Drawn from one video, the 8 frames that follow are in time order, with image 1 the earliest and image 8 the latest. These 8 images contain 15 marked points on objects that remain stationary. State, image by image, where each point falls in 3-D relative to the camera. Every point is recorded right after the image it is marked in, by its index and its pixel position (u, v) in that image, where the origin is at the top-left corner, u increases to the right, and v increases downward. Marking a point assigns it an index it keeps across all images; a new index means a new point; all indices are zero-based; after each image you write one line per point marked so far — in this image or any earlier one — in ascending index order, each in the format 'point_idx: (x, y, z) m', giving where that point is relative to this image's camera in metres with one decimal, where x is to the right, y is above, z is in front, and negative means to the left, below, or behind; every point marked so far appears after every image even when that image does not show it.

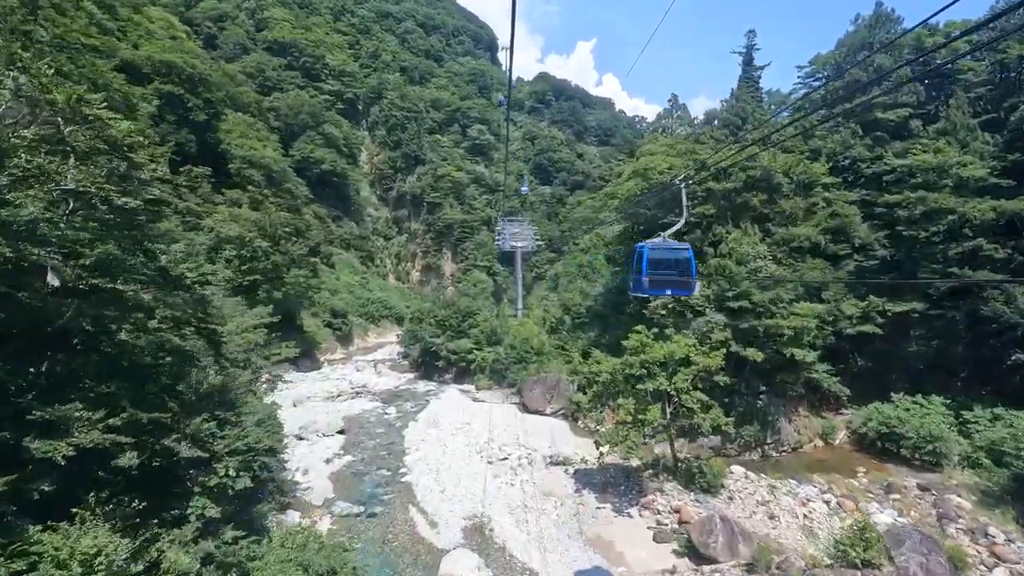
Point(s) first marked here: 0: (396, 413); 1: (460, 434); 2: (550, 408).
0: (-4.3, -4.6, +19.8) m
1: (-1.6, -4.6, +16.8) m
2: (+1.4, -4.3, +19.3) m
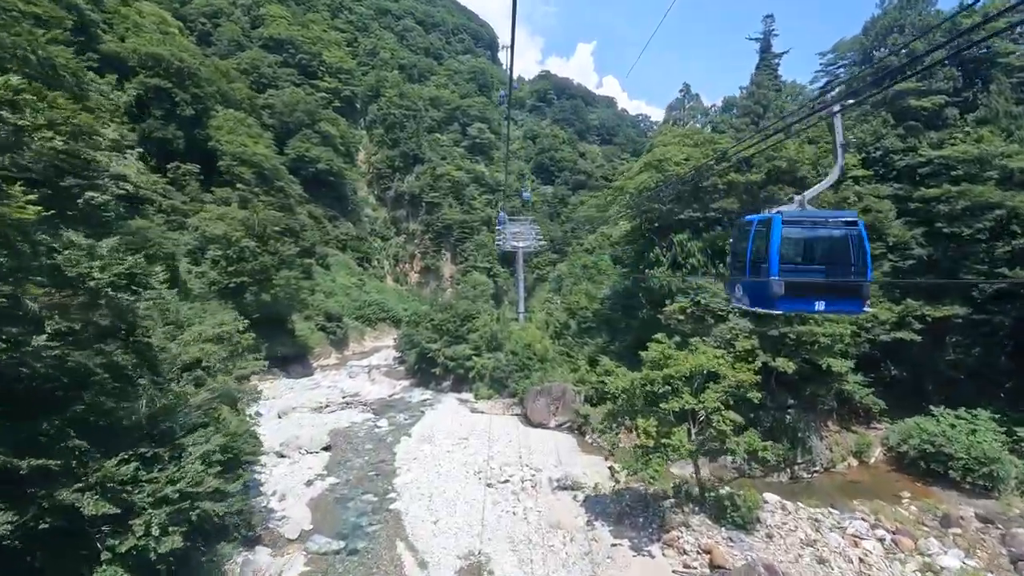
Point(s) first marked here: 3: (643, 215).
0: (-4.3, -4.7, +18.3) m
1: (-1.6, -4.7, +15.3) m
2: (+1.4, -4.4, +17.8) m
3: (+4.1, +2.3, +16.8) m
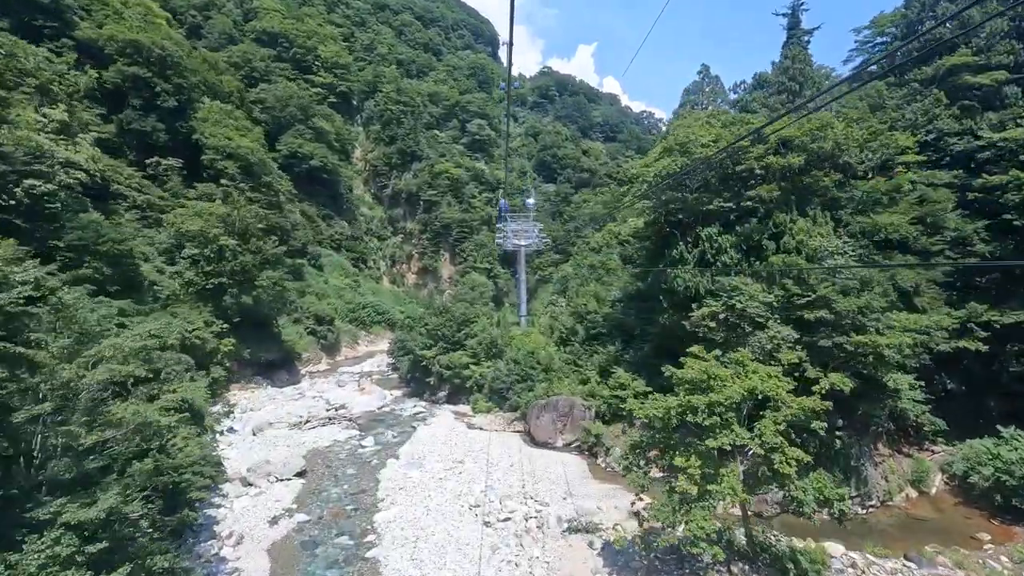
0: (-4.2, -4.8, +16.3) m
1: (-1.5, -4.7, +13.3) m
2: (+1.4, -4.4, +15.7) m
3: (+4.1, +2.2, +14.7) m
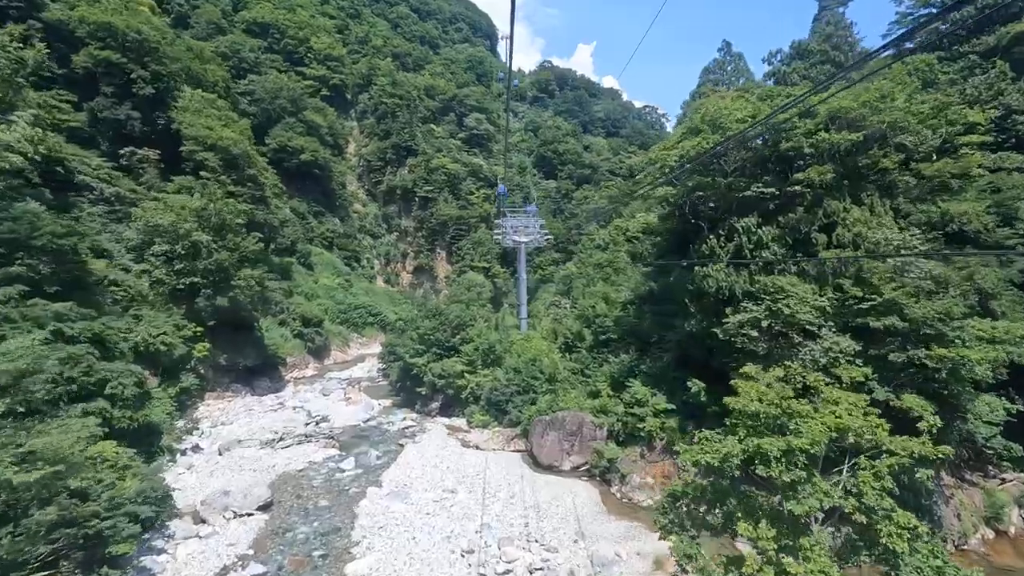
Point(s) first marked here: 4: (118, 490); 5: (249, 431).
0: (-4.2, -4.8, +14.2) m
1: (-1.5, -4.7, +11.2) m
2: (+1.5, -4.5, +13.7) m
3: (+4.1, +2.2, +12.7) m
4: (-6.5, -3.3, +8.8) m
5: (-8.5, -4.6, +17.4) m
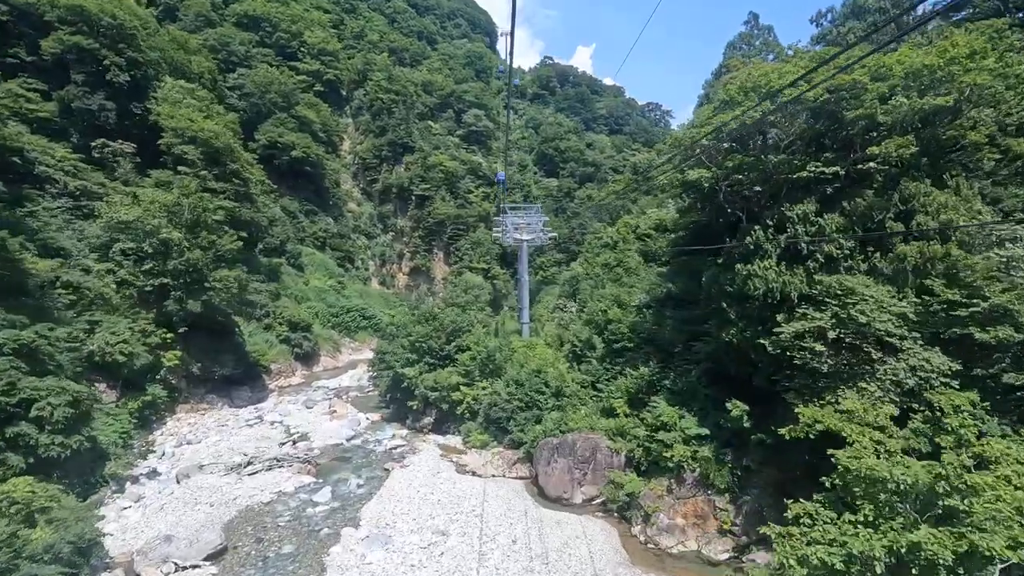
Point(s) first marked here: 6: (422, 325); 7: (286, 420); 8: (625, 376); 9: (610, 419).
0: (-4.2, -4.8, +12.2) m
1: (-1.5, -4.8, +9.2) m
2: (+1.5, -4.5, +11.6) m
3: (+4.2, +2.2, +10.7) m
4: (-6.4, -3.3, +6.8) m
5: (-8.4, -4.7, +15.4) m
6: (-3.2, -1.3, +19.2) m
7: (-8.2, -4.8, +19.5) m
8: (+2.9, -2.3, +14.0) m
9: (+2.3, -3.2, +13.0) m
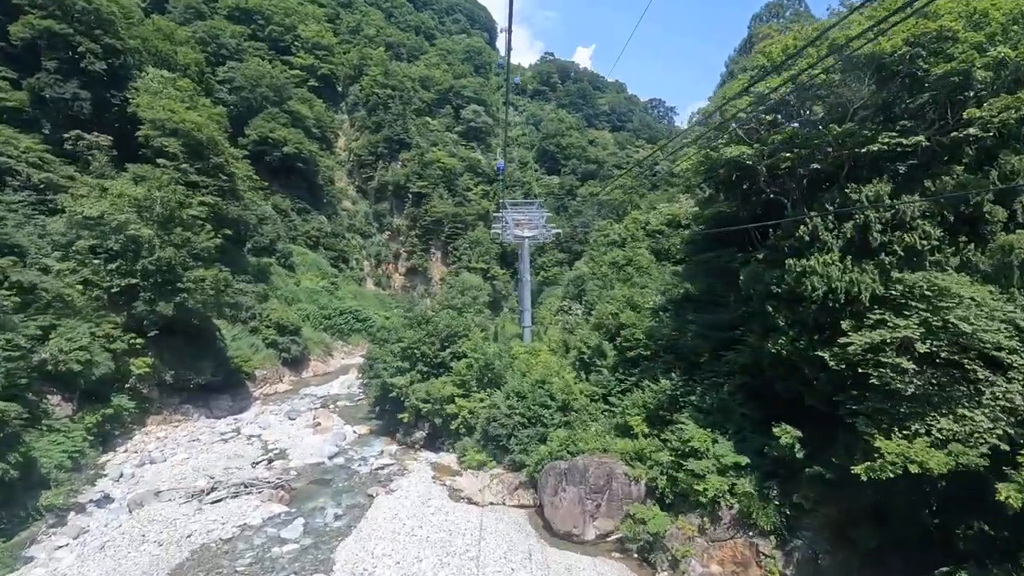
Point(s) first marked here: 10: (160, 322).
0: (-4.1, -4.8, +10.5) m
1: (-1.4, -4.8, +7.5) m
2: (+1.5, -4.5, +9.9) m
3: (+4.2, +2.2, +9.0) m
4: (-6.4, -3.3, +5.1) m
5: (-8.4, -4.7, +13.7) m
6: (-3.2, -1.3, +17.5) m
7: (-8.2, -4.8, +17.8) m
8: (+2.9, -2.3, +12.3) m
9: (+2.4, -3.2, +11.3) m
10: (-12.9, -1.3, +19.7) m
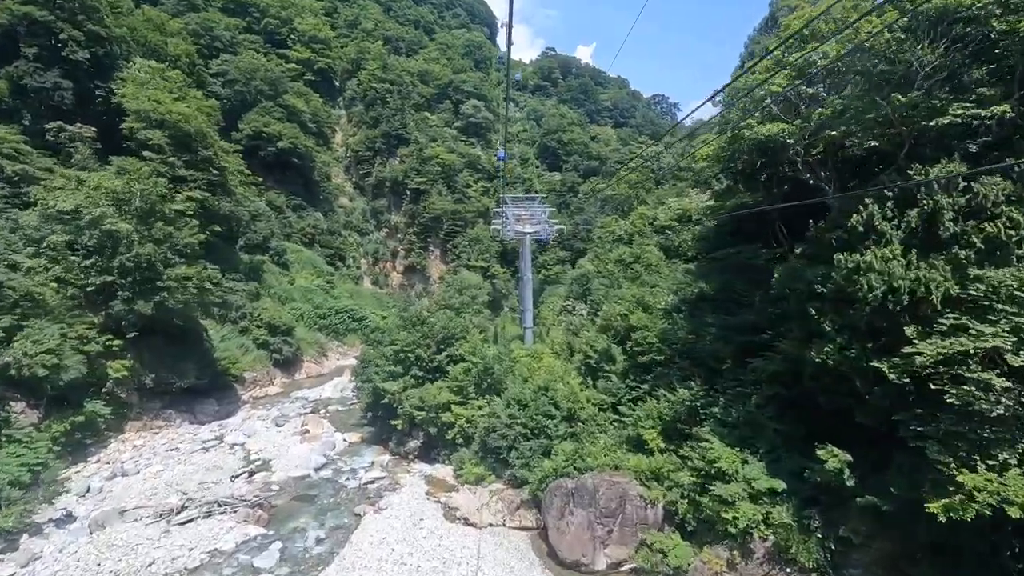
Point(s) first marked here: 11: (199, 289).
0: (-4.1, -4.8, +9.4) m
1: (-1.4, -4.8, +6.4) m
2: (+1.5, -4.5, +8.8) m
3: (+4.2, +2.2, +7.9) m
4: (-6.4, -3.3, +4.0) m
5: (-8.4, -4.7, +12.6) m
6: (-3.2, -1.3, +16.4) m
7: (-8.1, -4.8, +16.7) m
8: (+2.9, -2.3, +11.1) m
9: (+2.4, -3.2, +10.2) m
10: (-12.8, -1.2, +18.6) m
11: (-11.6, 0.0, +19.8) m
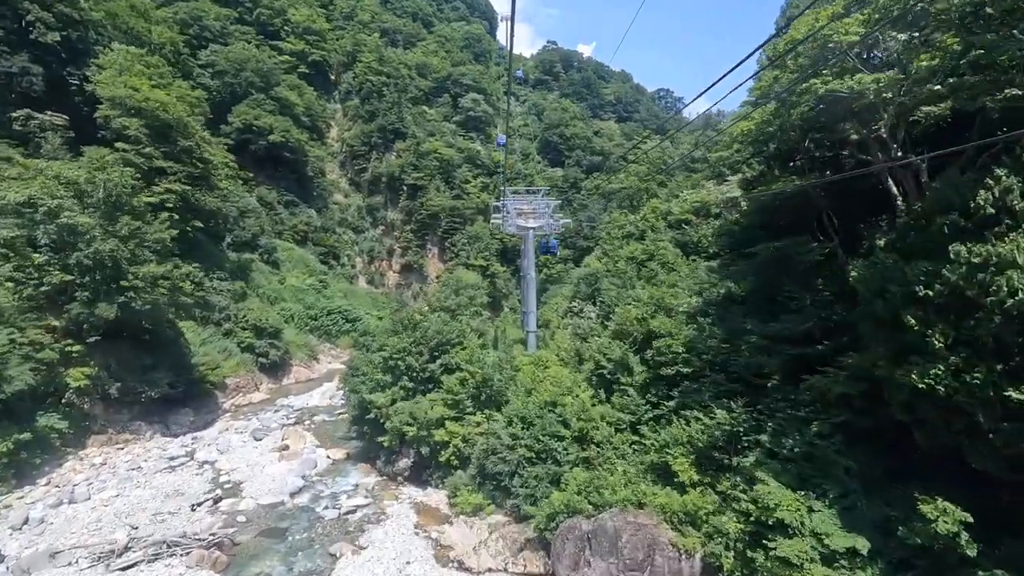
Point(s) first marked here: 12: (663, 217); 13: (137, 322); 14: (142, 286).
0: (-4.1, -4.8, +7.7) m
1: (-1.4, -4.8, +4.7) m
2: (+1.6, -4.5, +7.1) m
3: (+4.3, +2.2, +6.2) m
4: (-6.3, -3.3, +2.3) m
5: (-8.3, -4.7, +10.9) m
6: (-3.1, -1.3, +14.7) m
7: (-8.1, -4.8, +15.0) m
8: (+3.0, -2.3, +9.4) m
9: (+2.4, -3.2, +8.5) m
10: (-12.8, -1.2, +16.9) m
11: (-11.5, 0.0, +18.1) m
12: (+5.5, +2.8, +20.0) m
13: (-12.3, -1.2, +17.8) m
14: (-11.6, +0.1, +17.1) m
